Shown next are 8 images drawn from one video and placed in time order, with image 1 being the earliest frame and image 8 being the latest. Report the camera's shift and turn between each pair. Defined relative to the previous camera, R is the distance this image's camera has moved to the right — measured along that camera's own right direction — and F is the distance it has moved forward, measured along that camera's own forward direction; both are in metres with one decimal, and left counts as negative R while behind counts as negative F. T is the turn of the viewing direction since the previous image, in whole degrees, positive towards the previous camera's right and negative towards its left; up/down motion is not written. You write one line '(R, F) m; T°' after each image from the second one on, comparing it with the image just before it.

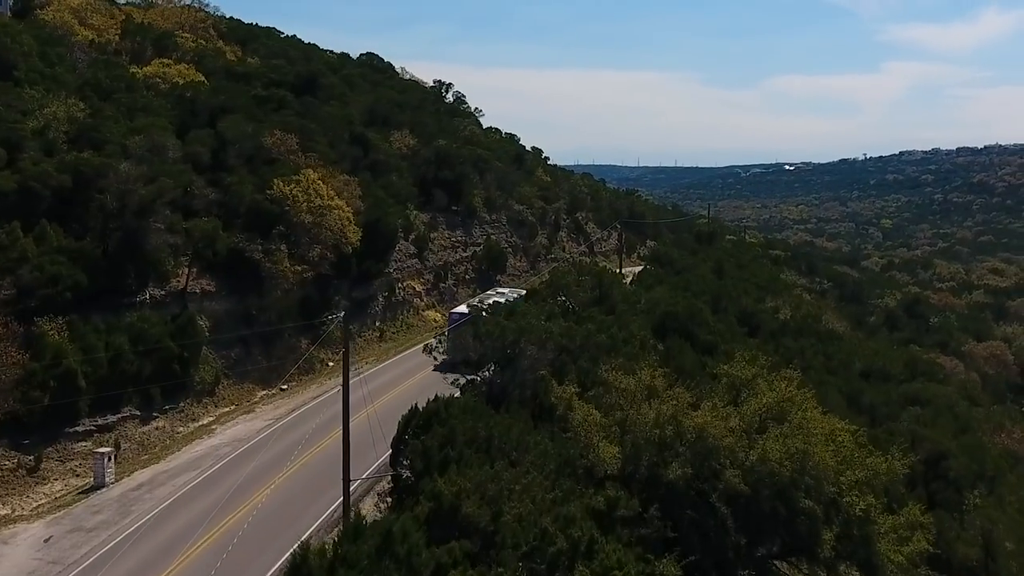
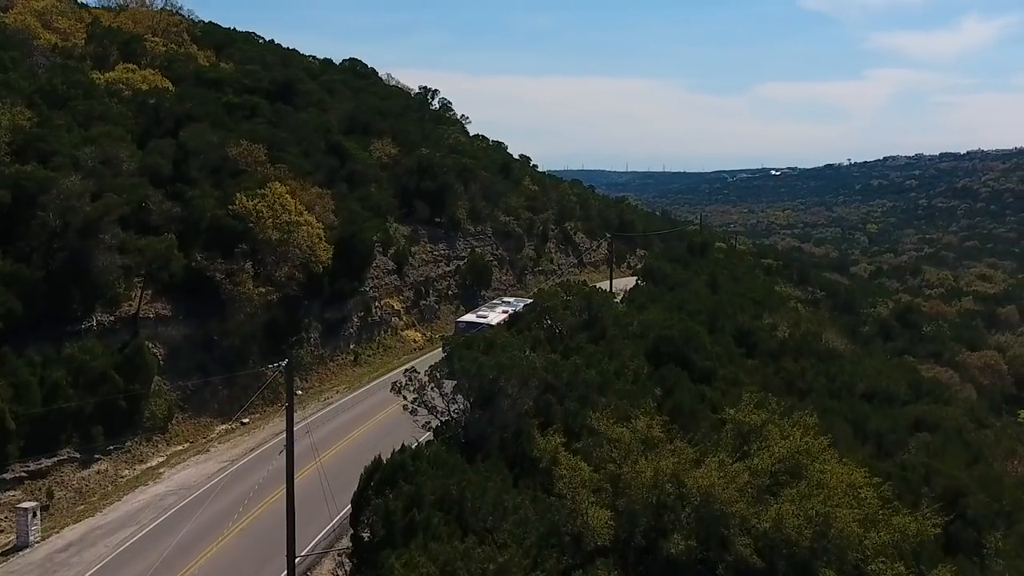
(+0.1, +1.7) m; +1°
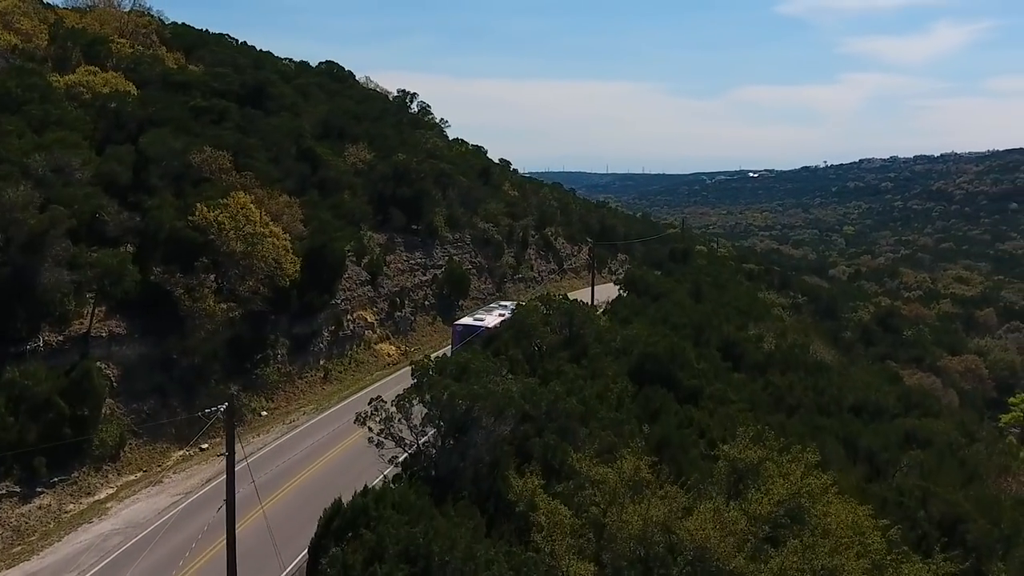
(+0.1, +1.1) m; +1°
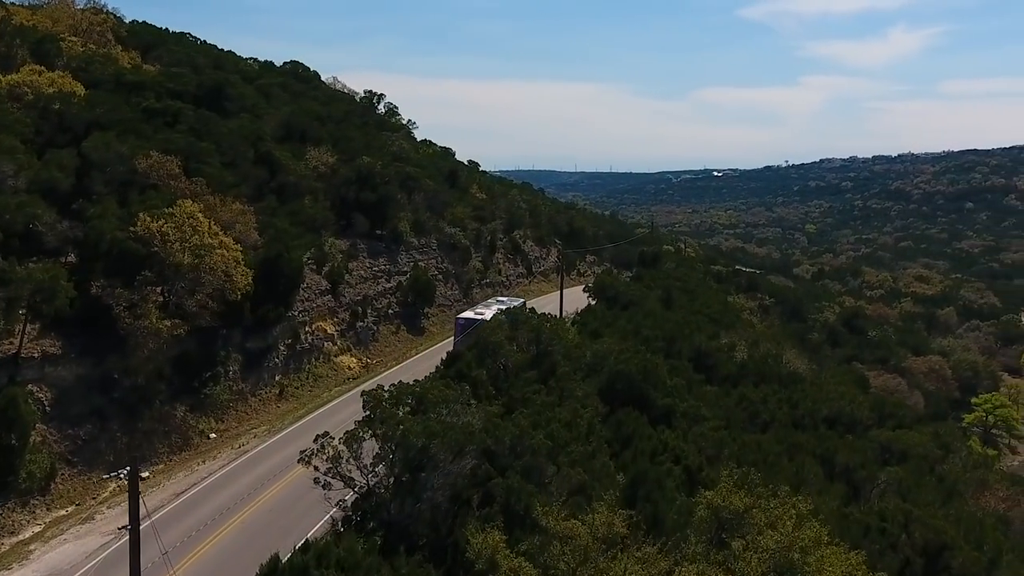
(+0.1, +1.1) m; +2°
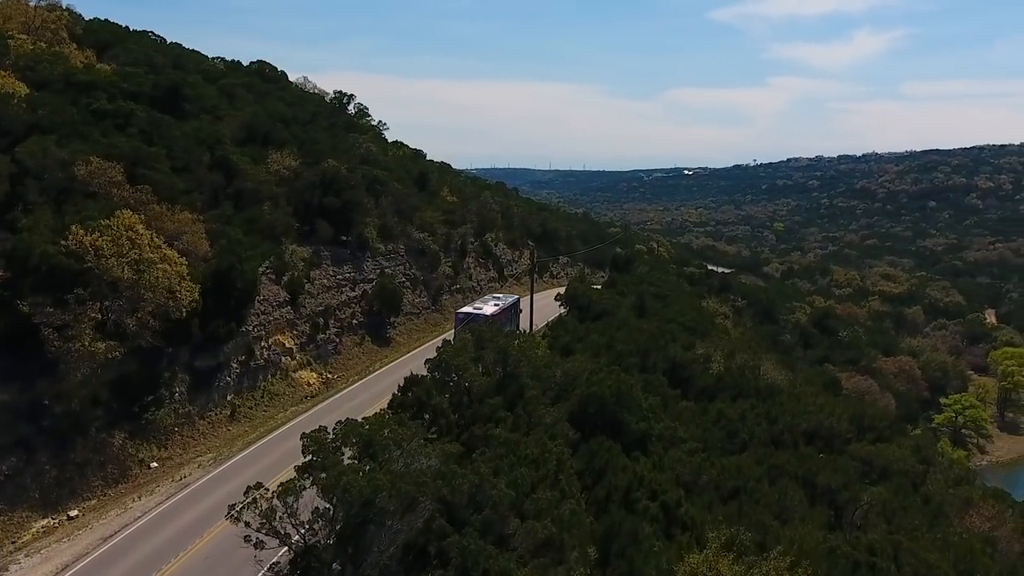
(+0.2, +1.3) m; +1°
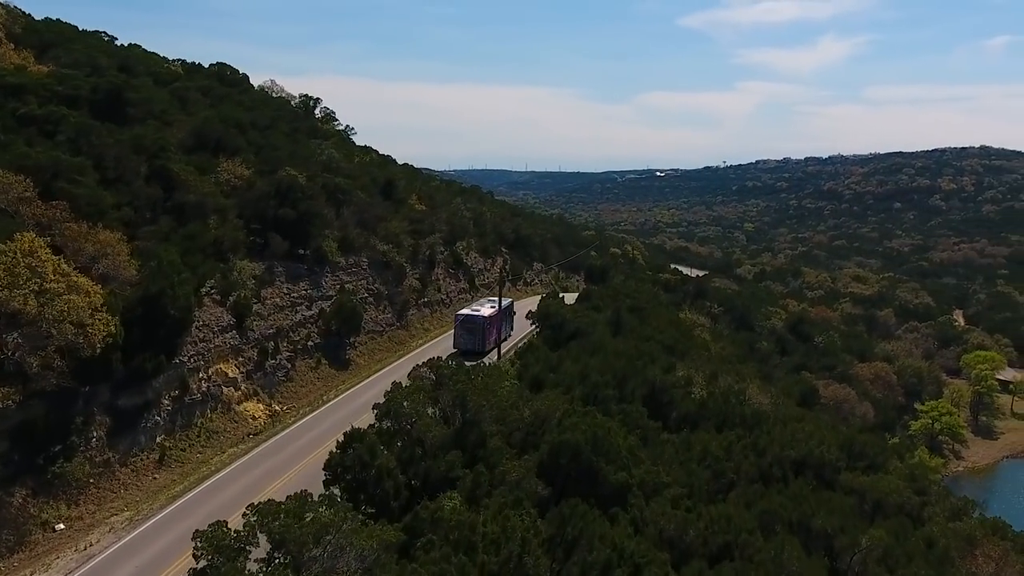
(+0.2, +2.3) m; +1°
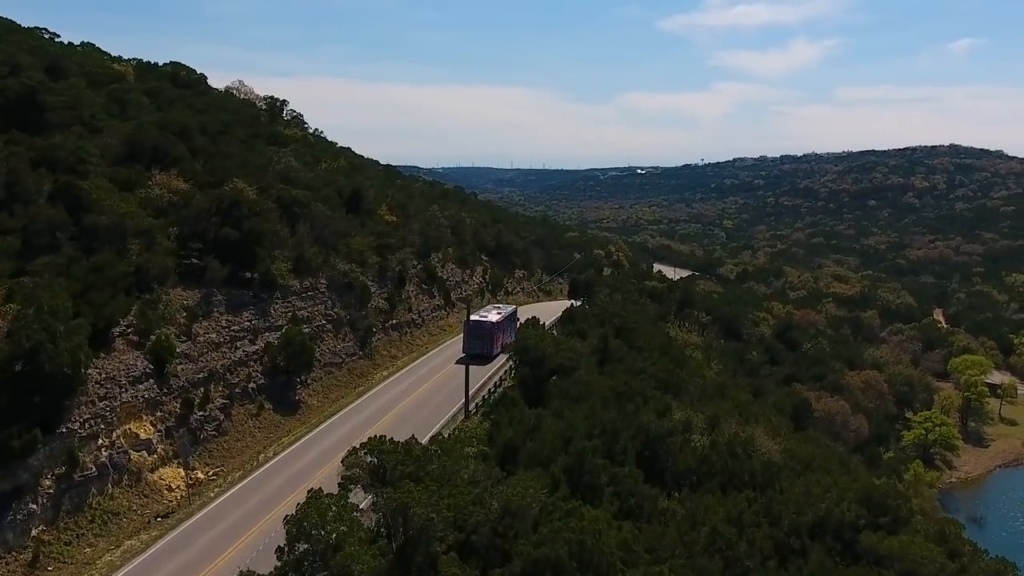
(+0.3, +4.0) m; +1°
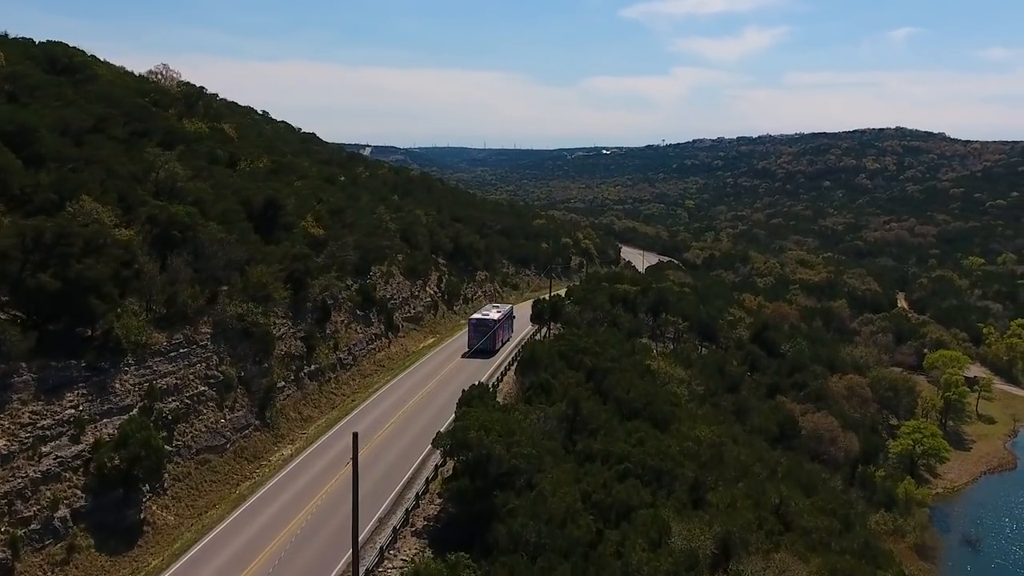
(+0.6, +8.3) m; +2°
